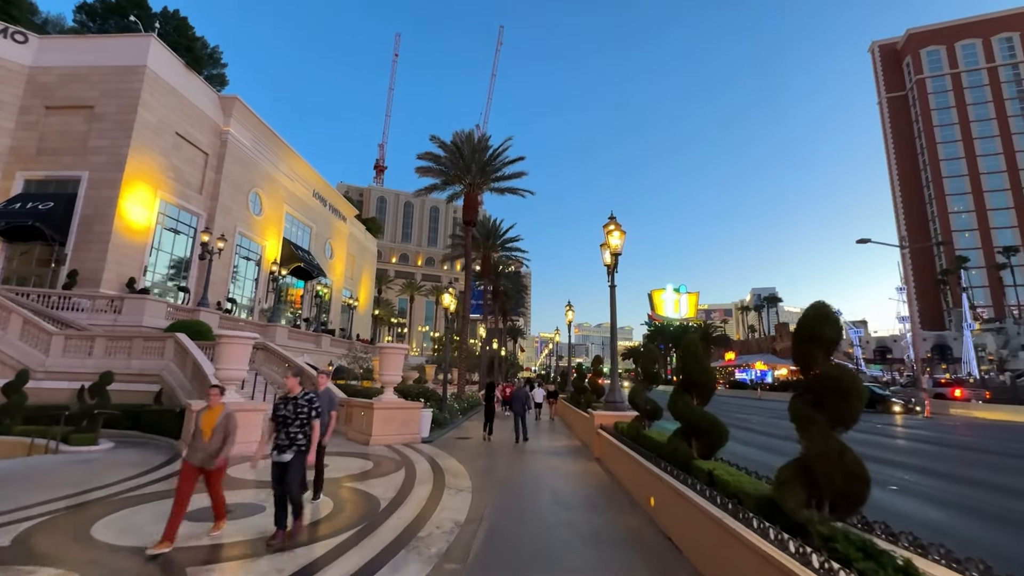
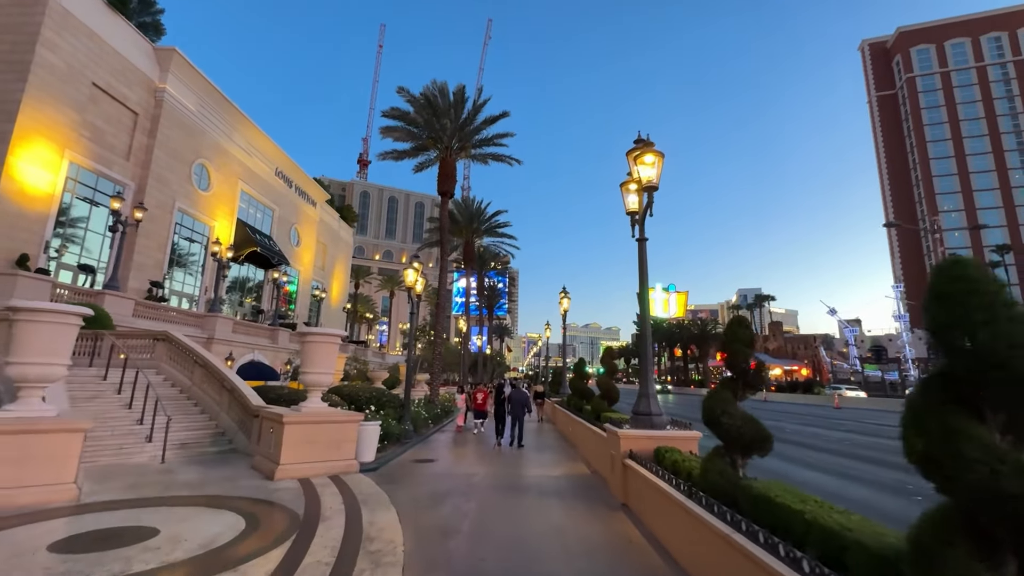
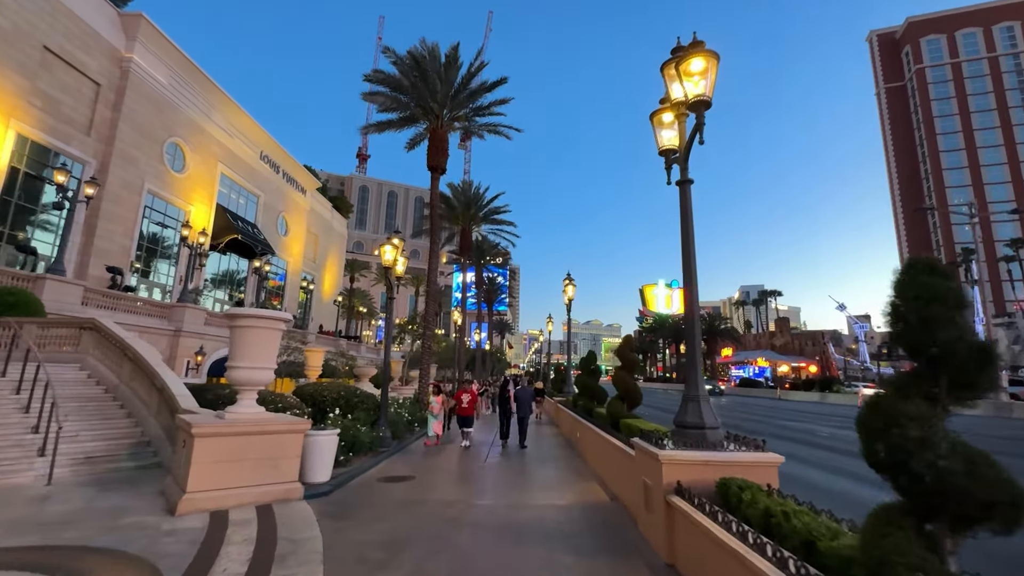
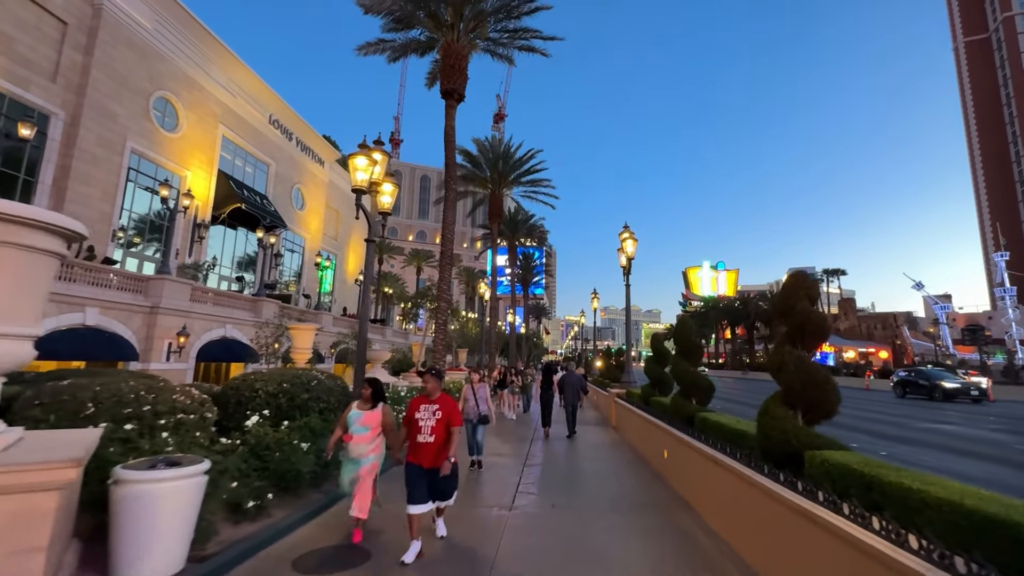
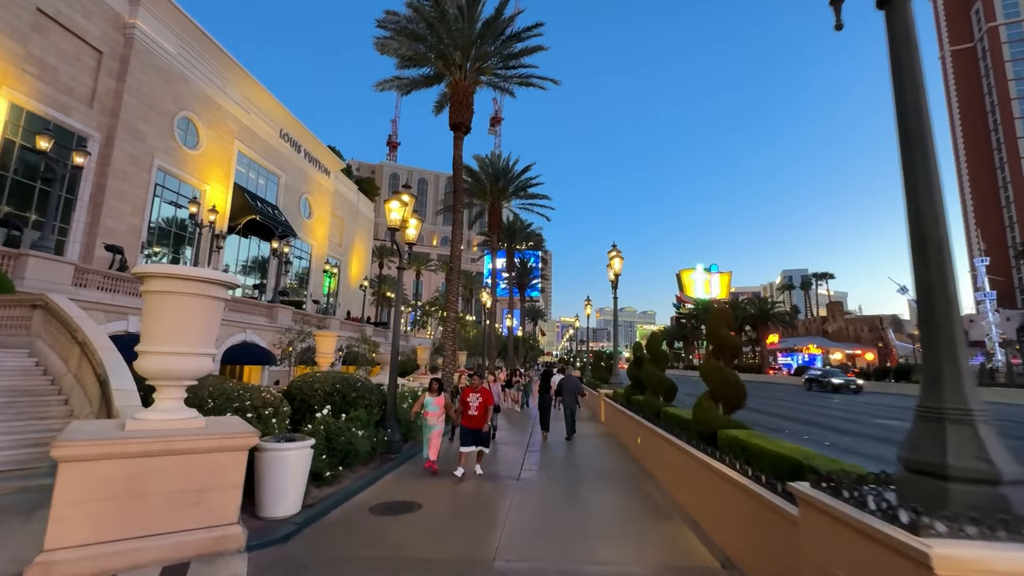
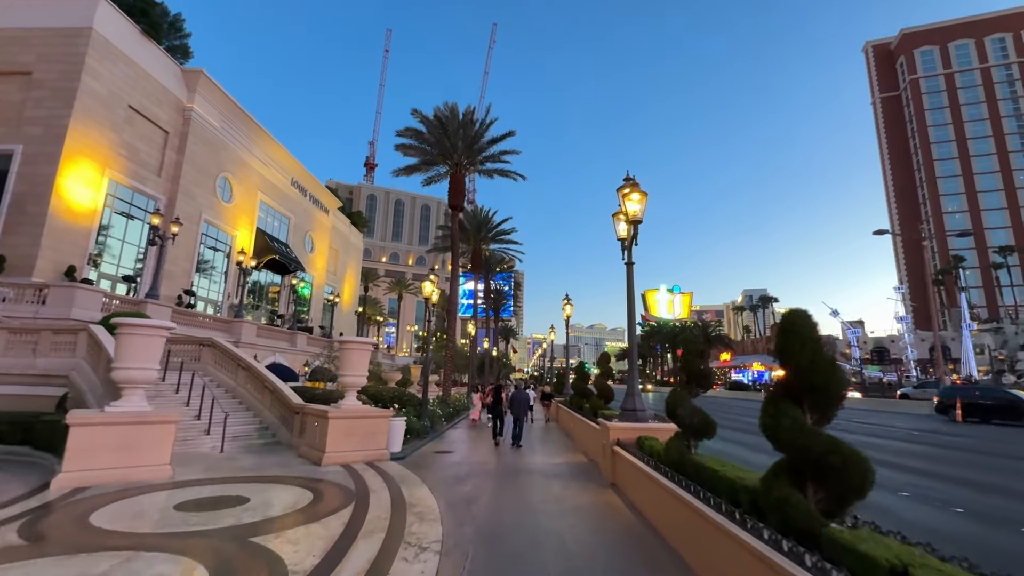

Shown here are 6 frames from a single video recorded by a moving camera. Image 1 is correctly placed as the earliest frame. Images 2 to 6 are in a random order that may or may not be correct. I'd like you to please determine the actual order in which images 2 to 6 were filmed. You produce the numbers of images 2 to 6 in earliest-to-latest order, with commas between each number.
6, 2, 3, 5, 4
